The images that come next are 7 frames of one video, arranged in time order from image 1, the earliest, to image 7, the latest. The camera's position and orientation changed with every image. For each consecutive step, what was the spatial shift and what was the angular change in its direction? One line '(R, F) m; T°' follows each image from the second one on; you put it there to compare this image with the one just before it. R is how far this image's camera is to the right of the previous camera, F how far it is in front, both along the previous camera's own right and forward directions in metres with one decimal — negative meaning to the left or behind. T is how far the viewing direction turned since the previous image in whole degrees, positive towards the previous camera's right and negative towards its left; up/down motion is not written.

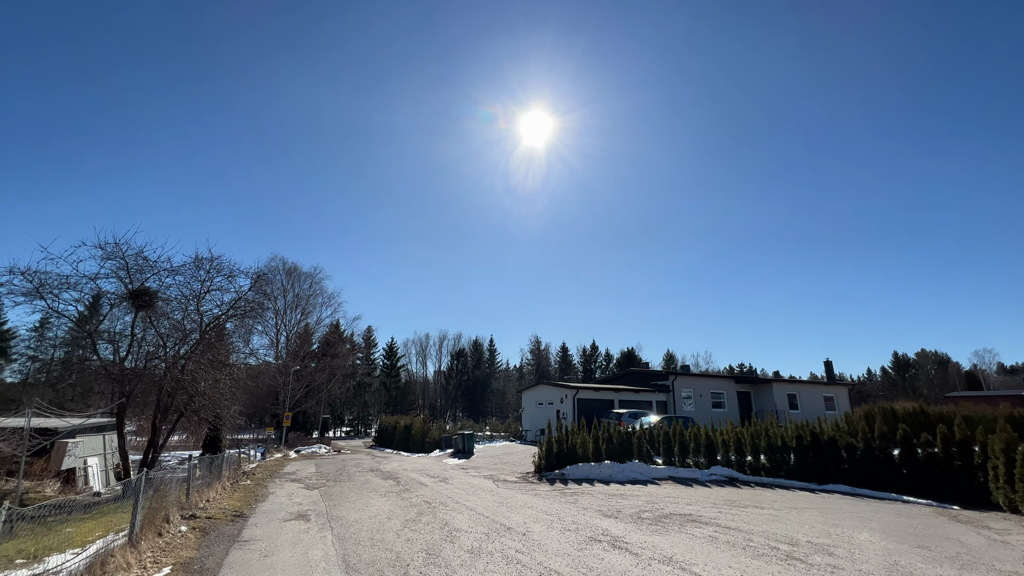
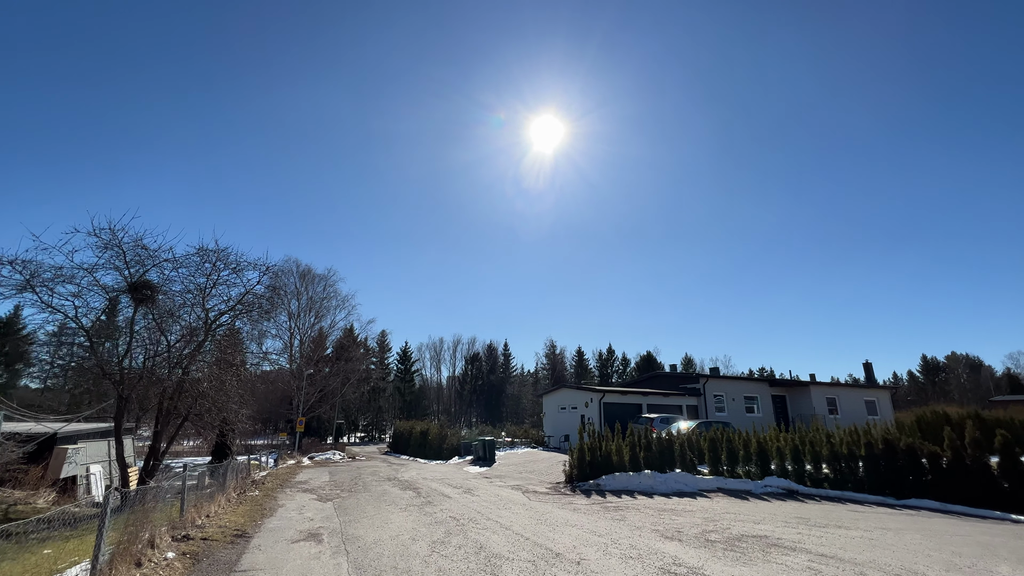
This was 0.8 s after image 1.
(-0.5, +1.2) m; -2°
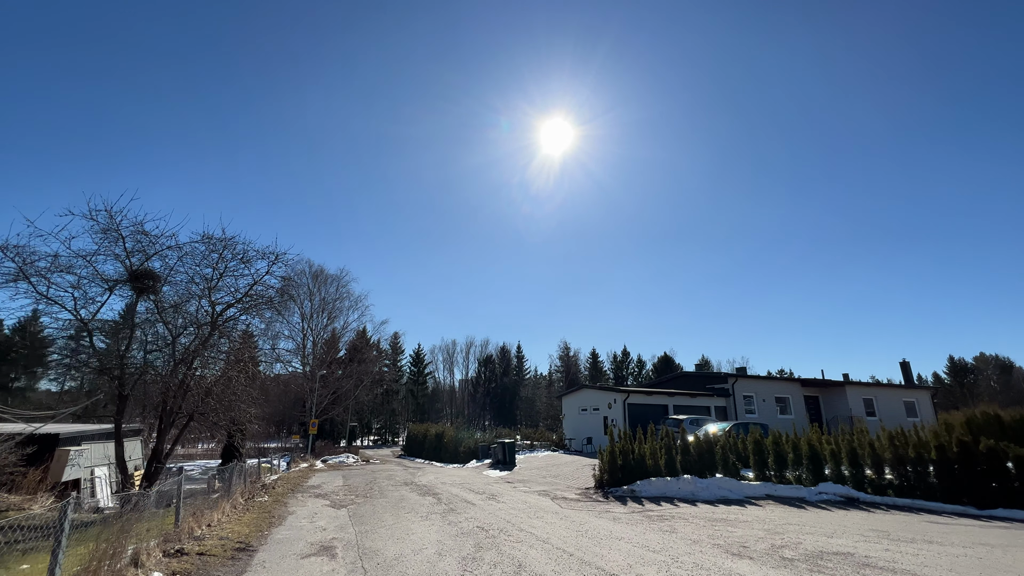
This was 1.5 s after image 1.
(-0.4, +1.0) m; -1°
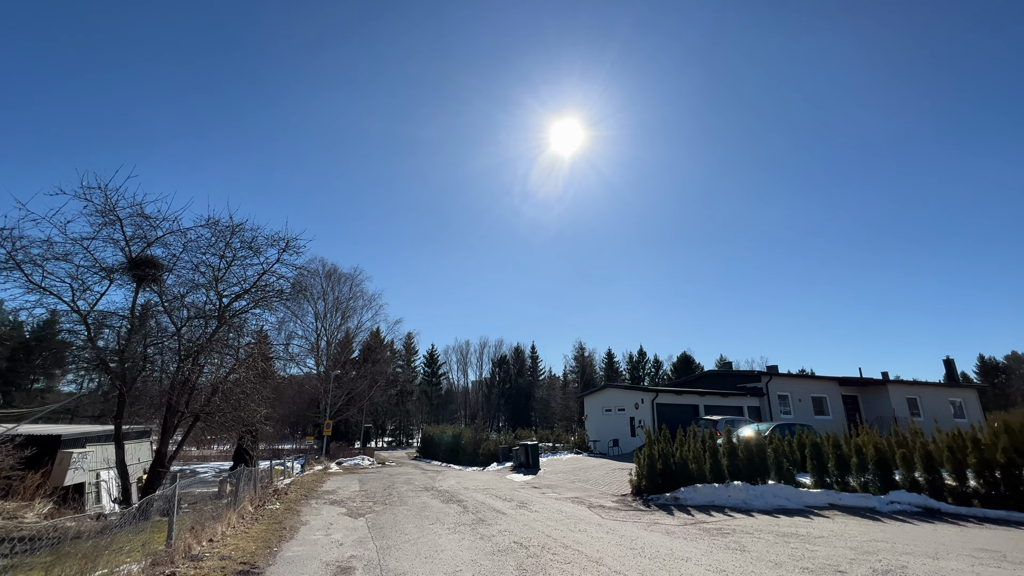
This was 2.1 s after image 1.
(-0.5, +1.0) m; -1°
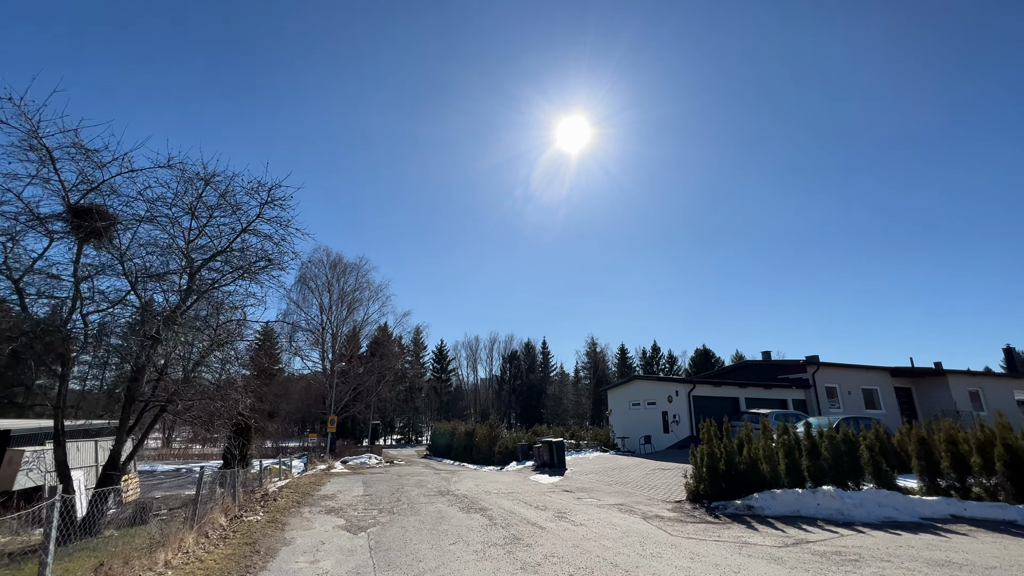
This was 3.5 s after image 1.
(-0.5, +2.1) m; -1°
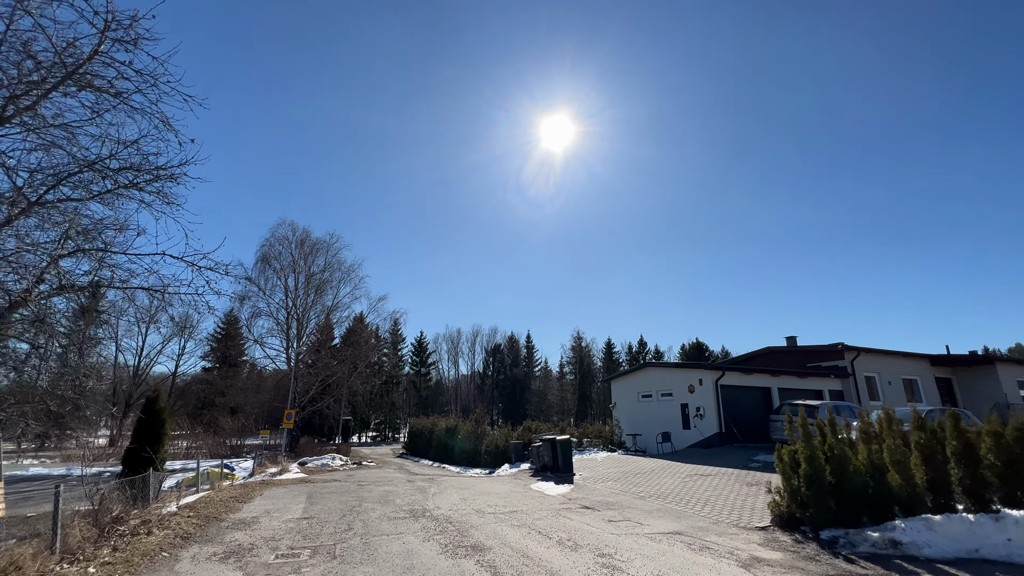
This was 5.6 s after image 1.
(-0.4, +3.5) m; +2°
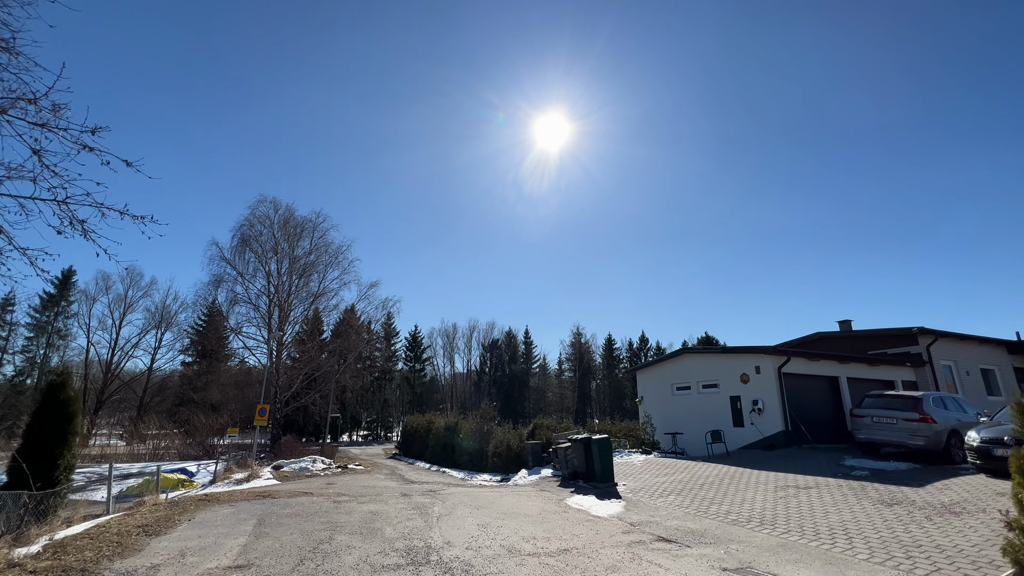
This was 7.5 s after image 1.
(-0.7, +3.0) m; +1°
